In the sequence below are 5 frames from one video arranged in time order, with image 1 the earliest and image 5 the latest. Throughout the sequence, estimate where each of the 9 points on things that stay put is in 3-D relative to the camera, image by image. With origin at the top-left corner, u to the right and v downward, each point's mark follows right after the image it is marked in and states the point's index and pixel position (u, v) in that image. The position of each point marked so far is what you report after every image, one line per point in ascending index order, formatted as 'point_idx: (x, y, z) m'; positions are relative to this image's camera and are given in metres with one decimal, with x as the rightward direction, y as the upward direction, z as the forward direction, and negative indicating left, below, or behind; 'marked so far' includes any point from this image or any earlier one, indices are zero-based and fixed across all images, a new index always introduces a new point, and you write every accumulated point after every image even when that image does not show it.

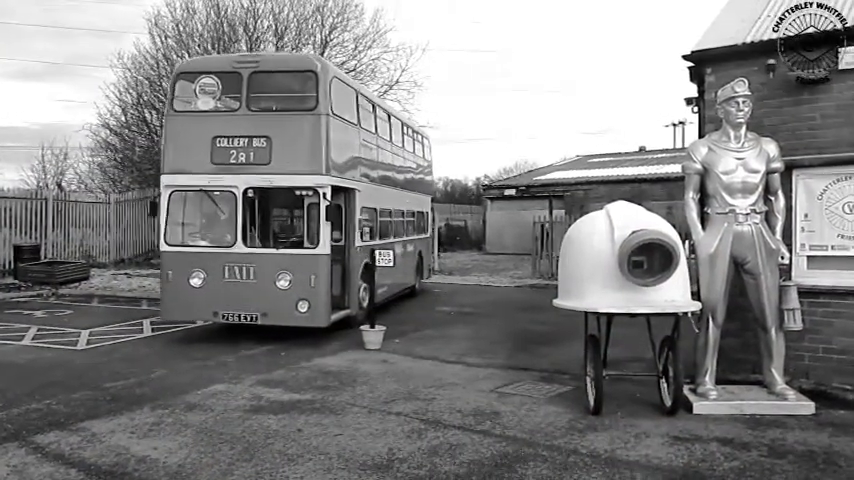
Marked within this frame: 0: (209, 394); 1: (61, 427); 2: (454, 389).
0: (-2.3, -1.6, +7.6) m
1: (-3.2, -1.6, +6.3) m
2: (+0.3, -1.6, +8.0) m
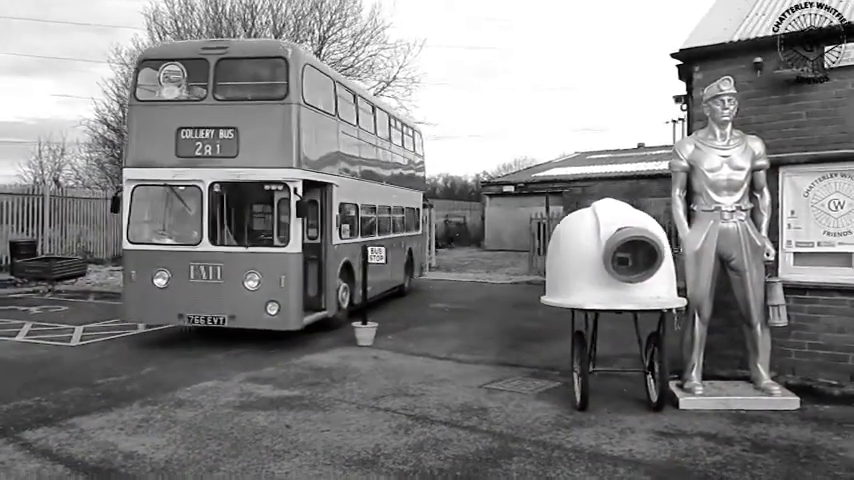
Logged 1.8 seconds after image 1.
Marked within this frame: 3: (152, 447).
0: (-2.4, -1.6, +7.6) m
1: (-3.3, -1.6, +6.4) m
2: (+0.2, -1.6, +8.0) m
3: (-2.2, -1.7, +5.8) m
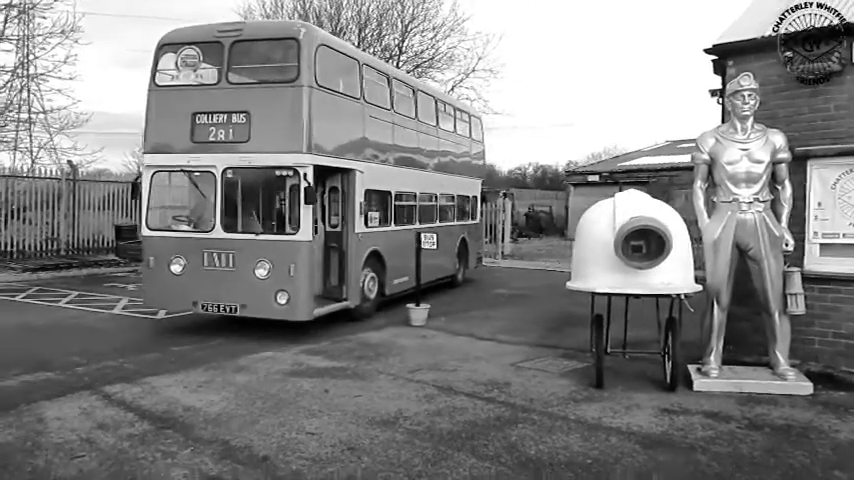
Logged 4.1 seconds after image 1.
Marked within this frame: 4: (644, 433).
0: (-2.0, -1.4, +8.6) m
1: (-3.1, -1.4, +7.5) m
2: (+0.6, -1.4, +8.6) m
3: (-2.0, -1.5, +6.8) m
4: (+1.8, -1.6, +5.9) m
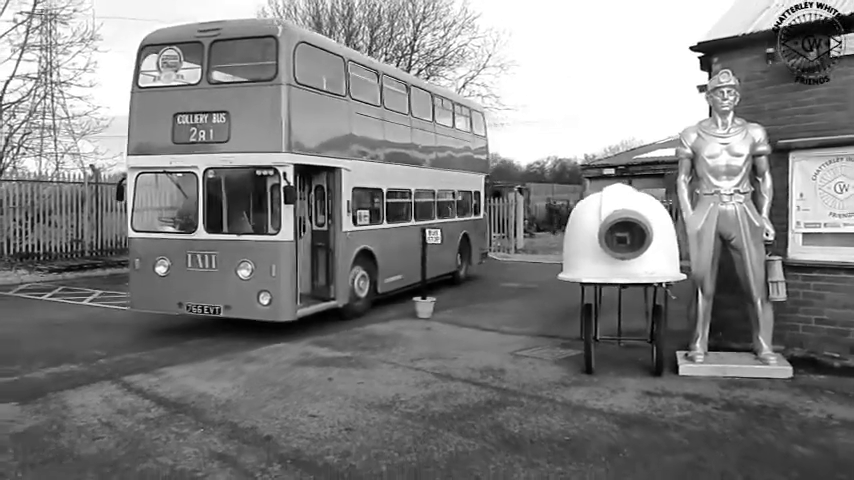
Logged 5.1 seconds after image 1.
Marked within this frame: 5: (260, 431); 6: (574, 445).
0: (-2.0, -1.4, +9.0) m
1: (-3.1, -1.4, +8.0) m
2: (+0.6, -1.4, +9.0) m
3: (-2.1, -1.5, +7.2) m
4: (+1.7, -1.5, +6.3) m
5: (-1.4, -1.6, +6.0) m
6: (+1.1, -1.6, +5.5) m
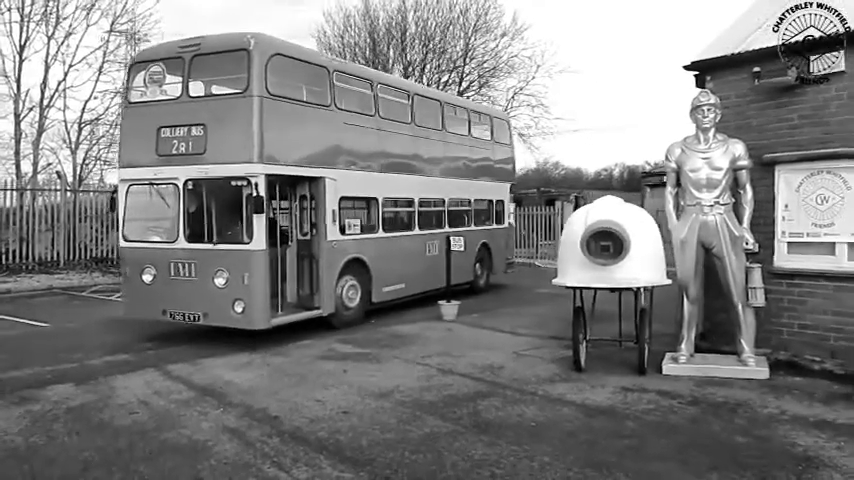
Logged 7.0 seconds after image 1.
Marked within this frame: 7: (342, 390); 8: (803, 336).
0: (-1.8, -1.5, +10.0) m
1: (-3.0, -1.5, +9.1) m
2: (+0.8, -1.5, +9.8) m
3: (-2.1, -1.6, +8.2) m
4: (+1.6, -1.6, +6.9) m
5: (-1.5, -1.6, +6.9) m
6: (+0.9, -1.6, +6.2) m
7: (-0.9, -1.6, +7.7) m
8: (+4.2, -1.1, +8.2) m
